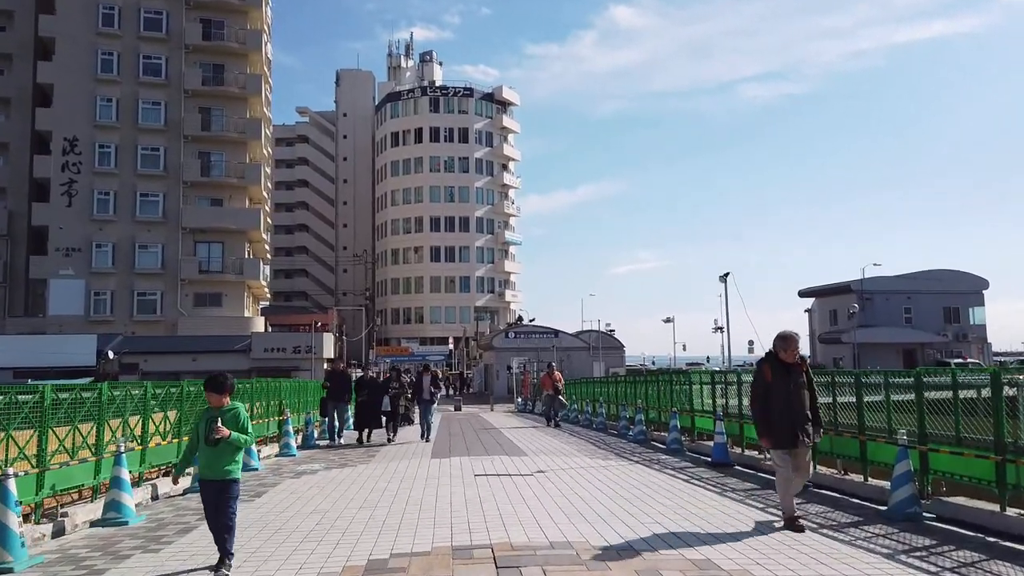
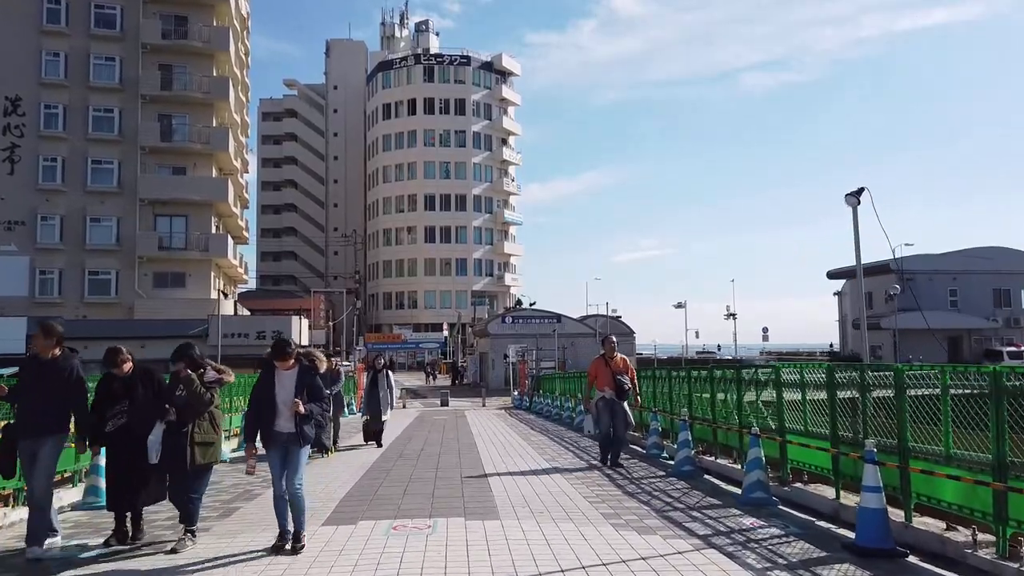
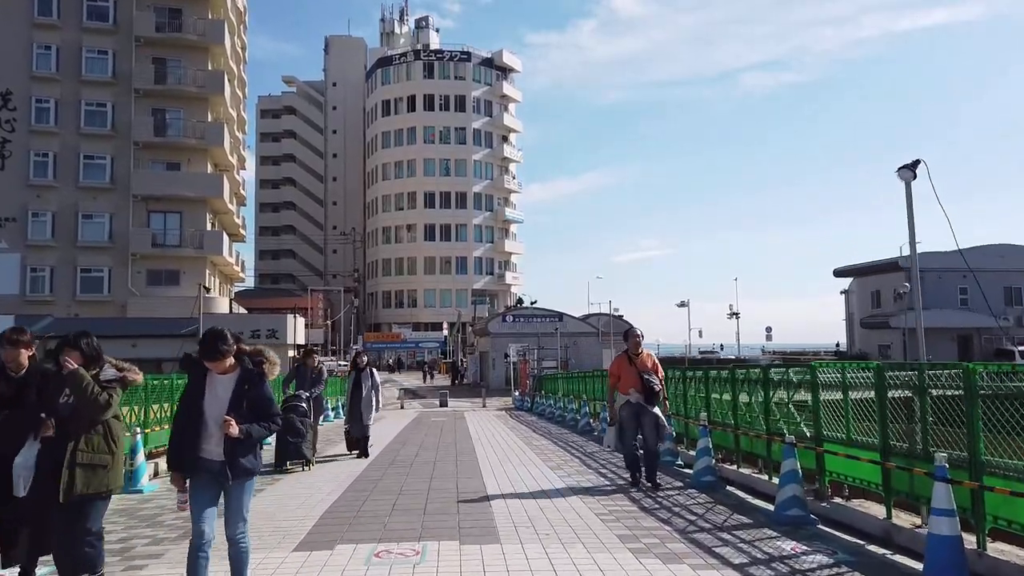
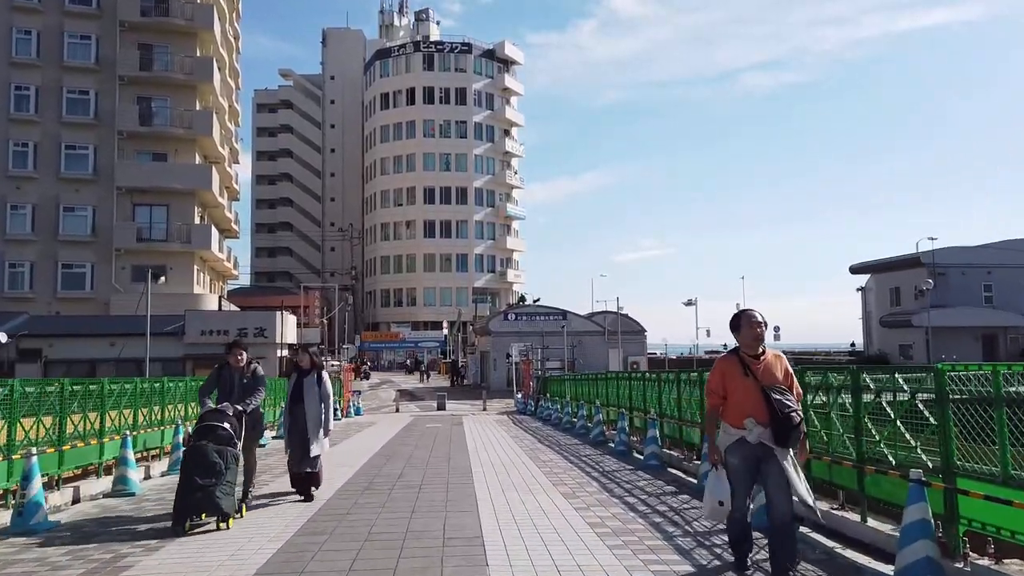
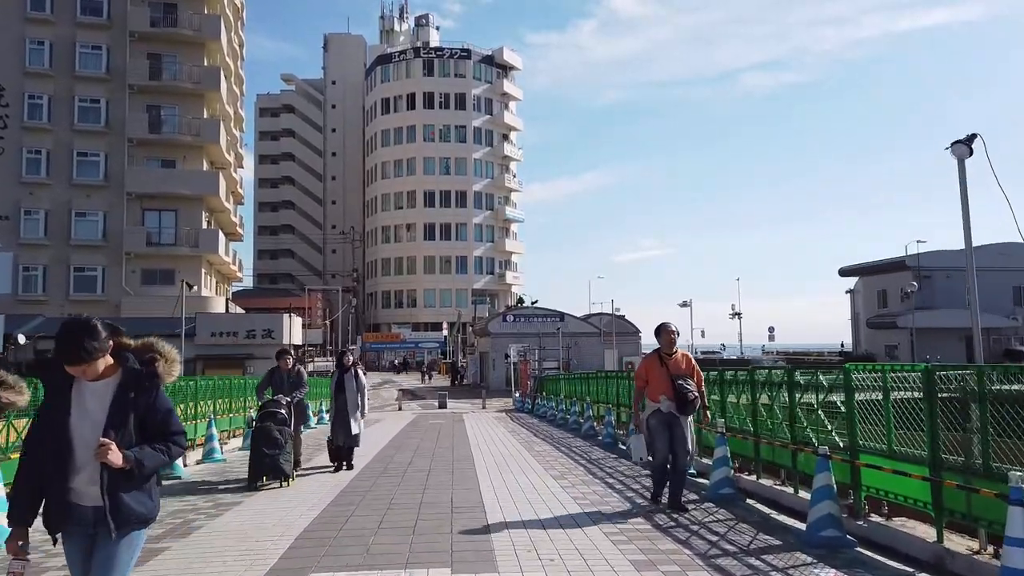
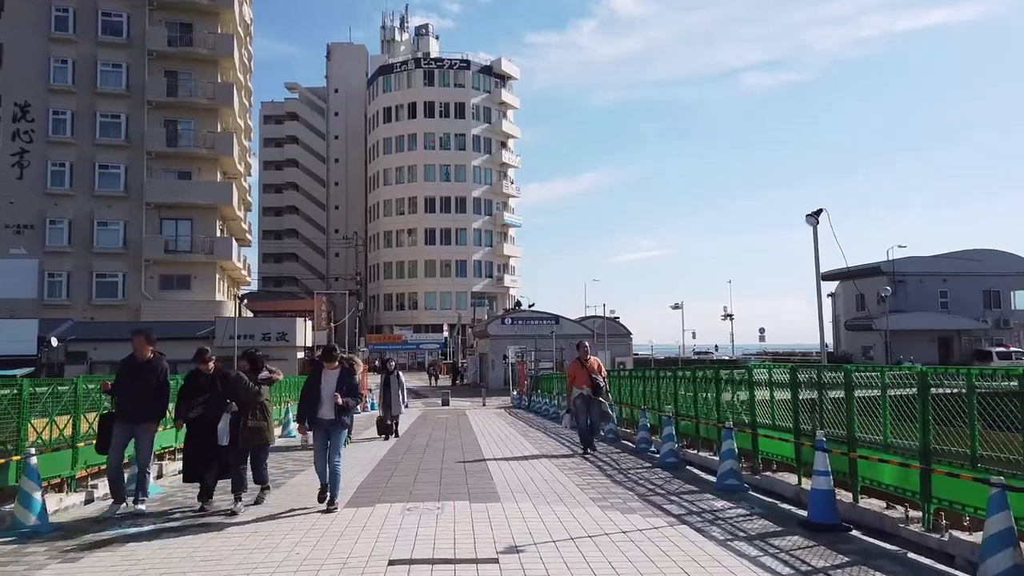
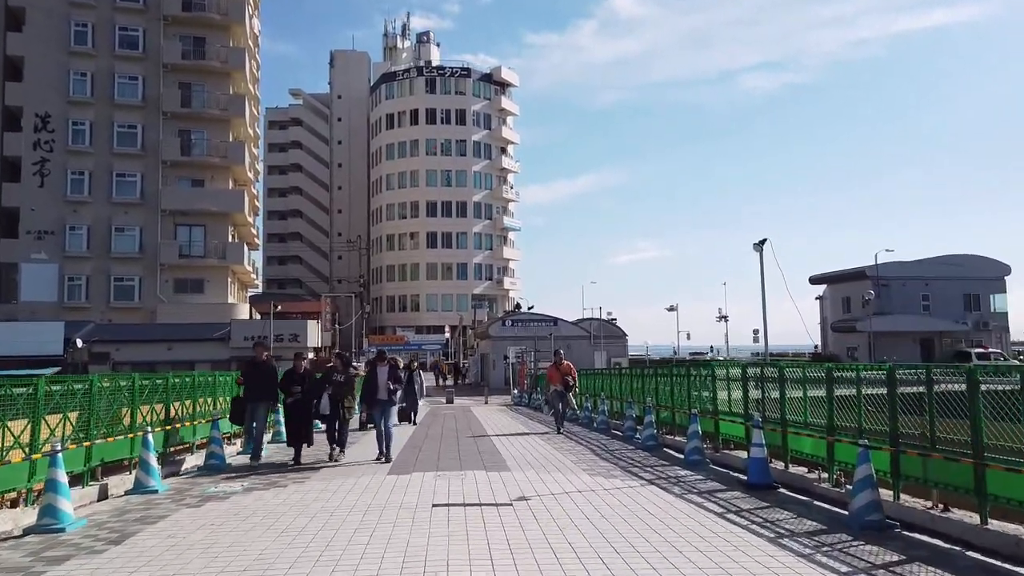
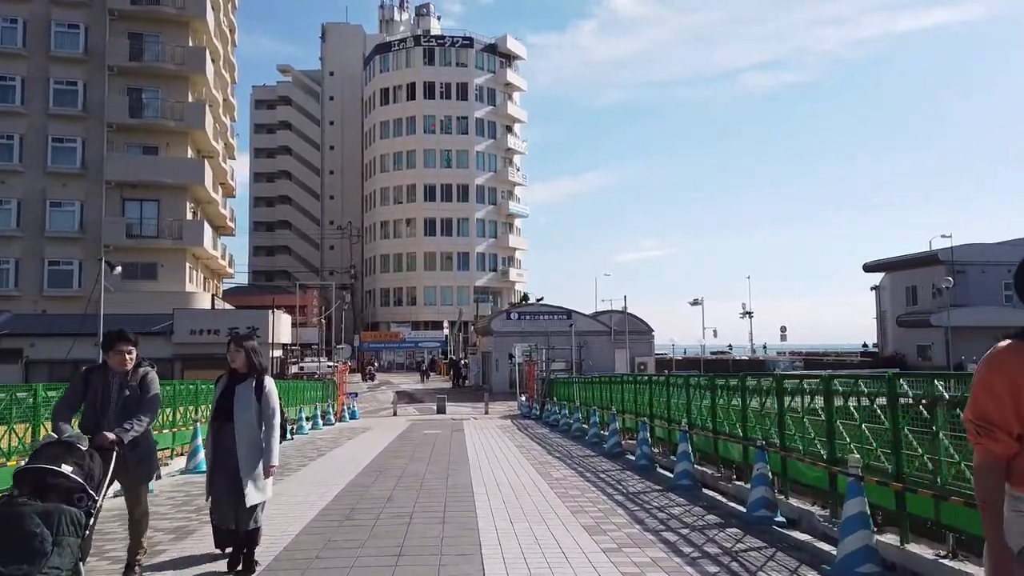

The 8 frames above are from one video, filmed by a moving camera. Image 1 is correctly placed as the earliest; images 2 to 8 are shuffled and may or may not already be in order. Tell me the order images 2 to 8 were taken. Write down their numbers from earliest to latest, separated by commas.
7, 6, 2, 3, 5, 4, 8
